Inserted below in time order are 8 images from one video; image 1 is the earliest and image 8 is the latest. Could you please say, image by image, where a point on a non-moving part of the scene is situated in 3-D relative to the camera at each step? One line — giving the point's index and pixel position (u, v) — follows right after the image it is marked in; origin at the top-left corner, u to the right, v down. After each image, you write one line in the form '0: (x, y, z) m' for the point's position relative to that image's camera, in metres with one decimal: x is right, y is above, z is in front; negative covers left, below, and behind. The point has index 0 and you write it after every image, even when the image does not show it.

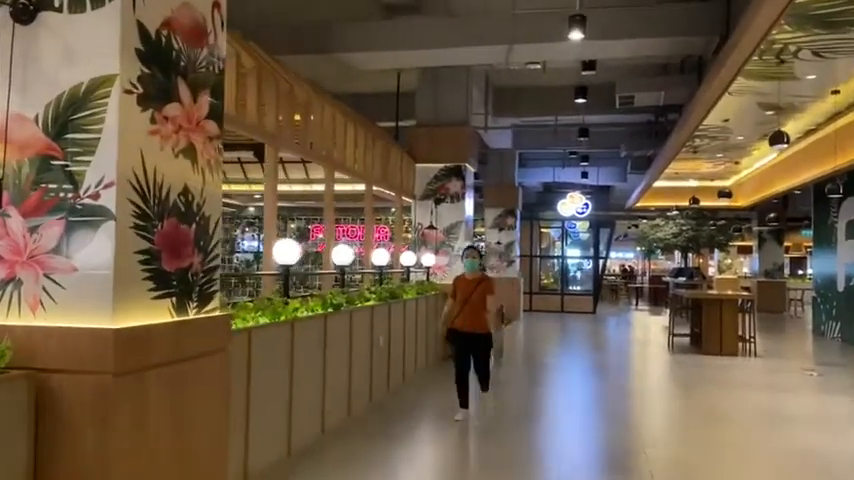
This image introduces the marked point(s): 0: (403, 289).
0: (-0.3, -0.6, +8.6) m
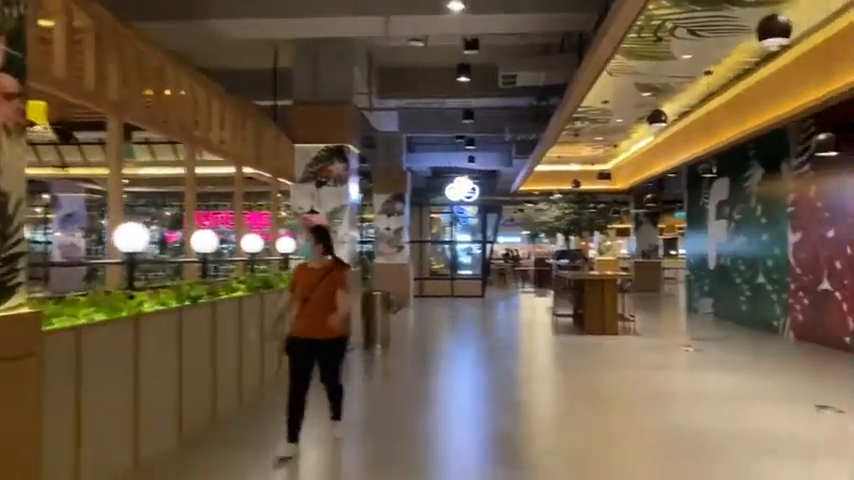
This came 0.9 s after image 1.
0: (-1.6, -0.4, +8.0) m
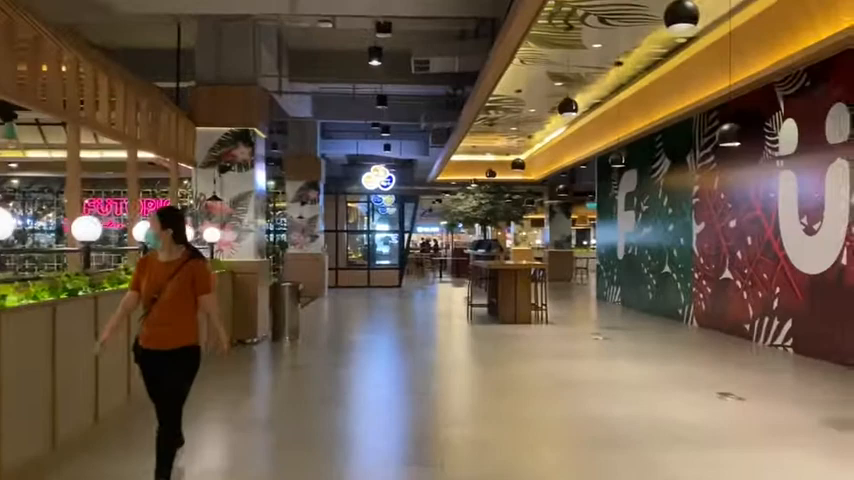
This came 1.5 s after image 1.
0: (-2.6, -0.3, +7.5) m
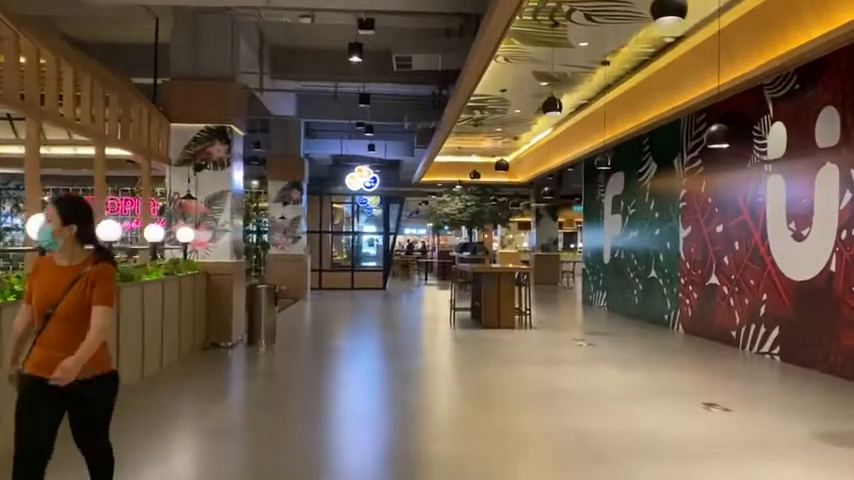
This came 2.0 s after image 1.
0: (-2.8, -0.3, +7.2) m
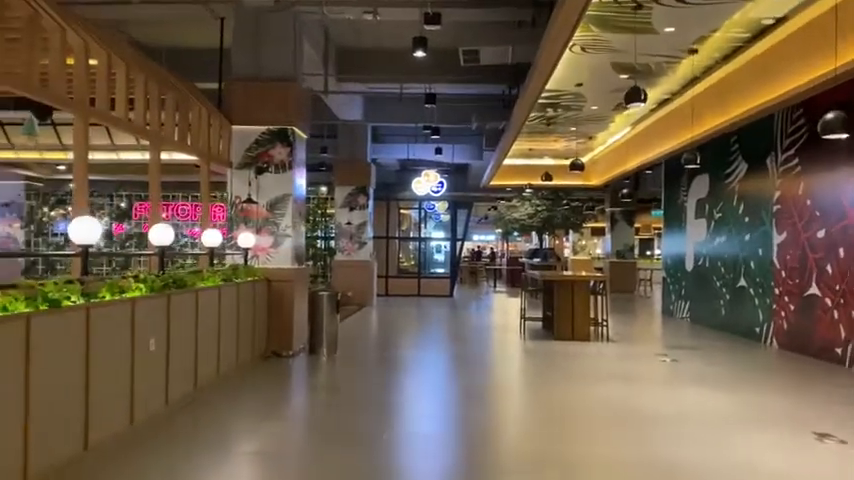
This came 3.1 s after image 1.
0: (-2.2, -0.4, +6.9) m
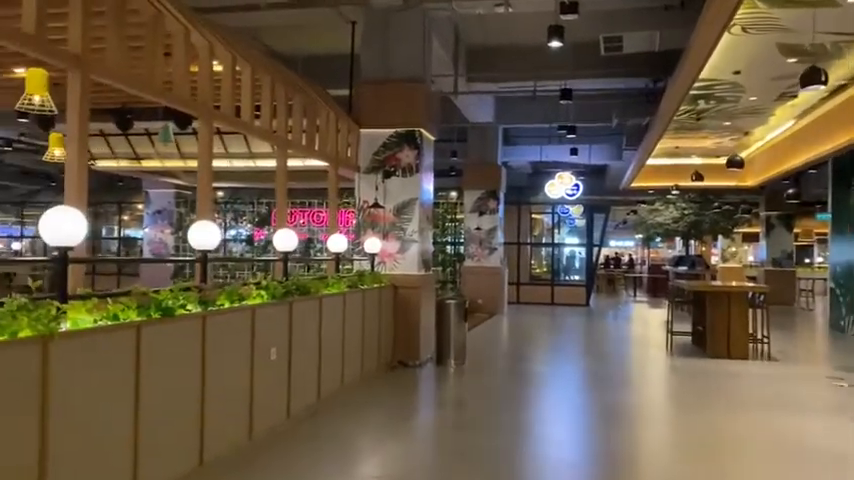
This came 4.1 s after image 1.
0: (-0.9, -0.4, +6.7) m
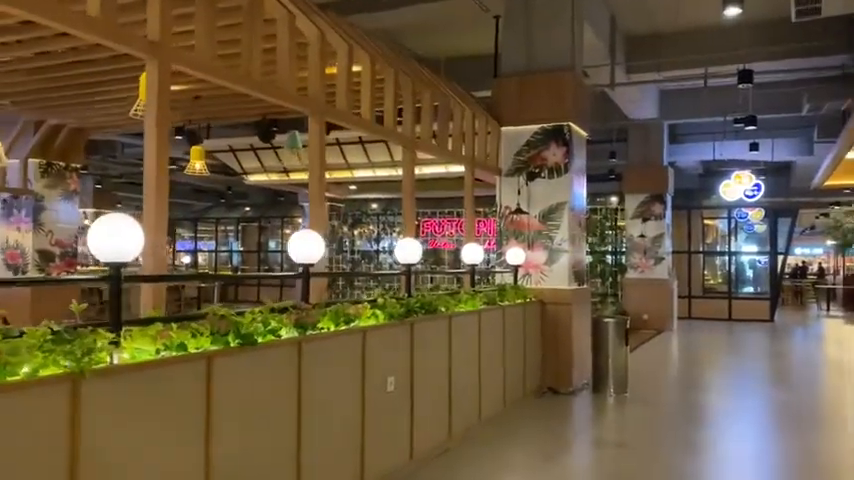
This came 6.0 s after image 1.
0: (+0.3, -0.5, +5.9) m
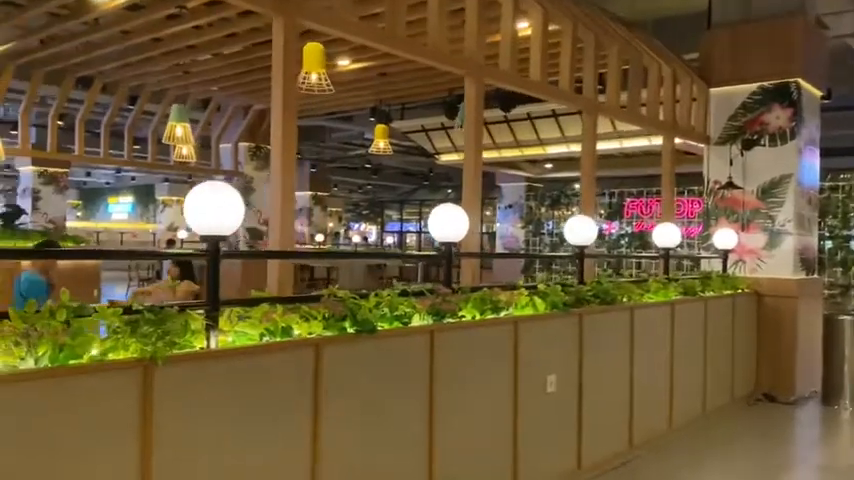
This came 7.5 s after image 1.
0: (+1.6, -0.4, +5.1) m
